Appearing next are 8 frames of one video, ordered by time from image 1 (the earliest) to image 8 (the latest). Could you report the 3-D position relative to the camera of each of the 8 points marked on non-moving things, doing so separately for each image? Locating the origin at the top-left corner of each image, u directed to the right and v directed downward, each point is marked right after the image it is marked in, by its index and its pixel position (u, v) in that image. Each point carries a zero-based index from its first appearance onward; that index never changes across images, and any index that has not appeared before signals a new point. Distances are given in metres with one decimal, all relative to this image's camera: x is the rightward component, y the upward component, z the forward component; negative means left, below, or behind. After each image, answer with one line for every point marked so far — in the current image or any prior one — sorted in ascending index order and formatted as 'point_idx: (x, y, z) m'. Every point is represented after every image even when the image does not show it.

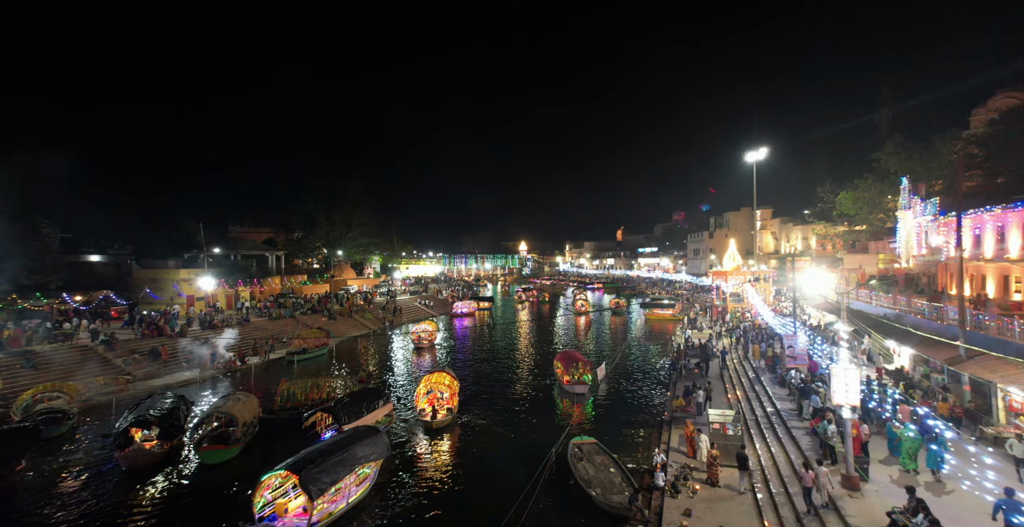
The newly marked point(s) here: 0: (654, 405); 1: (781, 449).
0: (+5.6, -5.6, +18.4) m
1: (+6.8, -4.7, +11.9) m
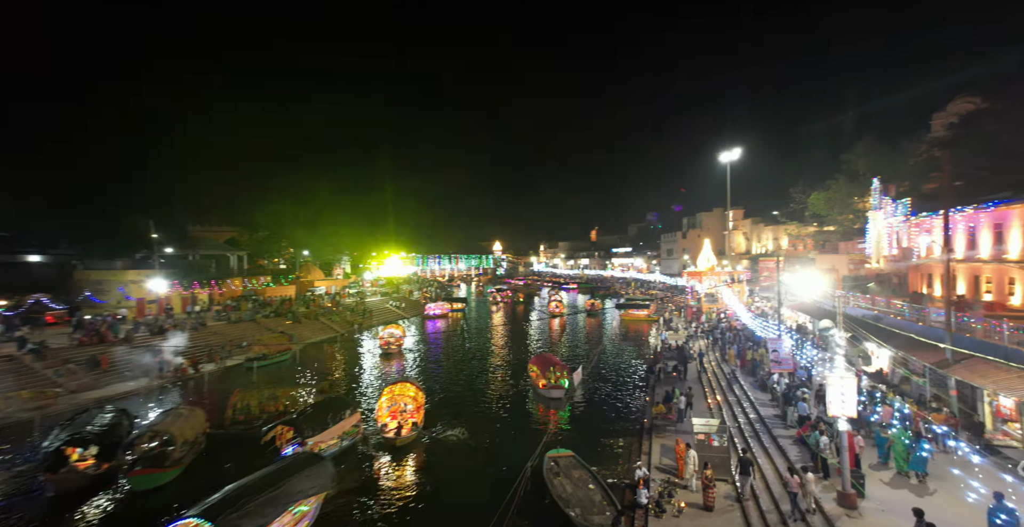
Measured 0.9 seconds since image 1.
0: (+4.6, -5.6, +17.7) m
1: (+6.2, -4.8, +11.3) m
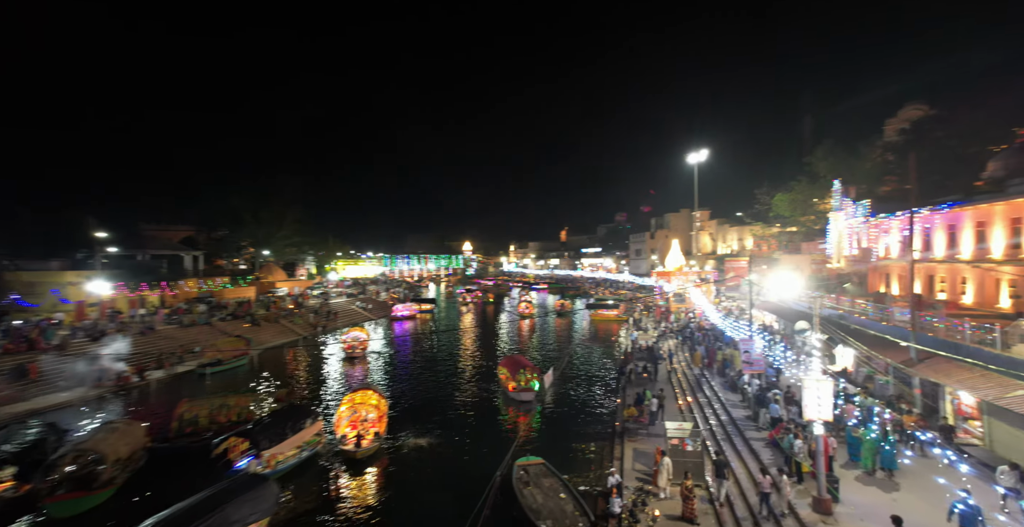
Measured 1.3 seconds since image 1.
0: (+3.5, -5.6, +17.4) m
1: (+5.4, -4.8, +11.1) m
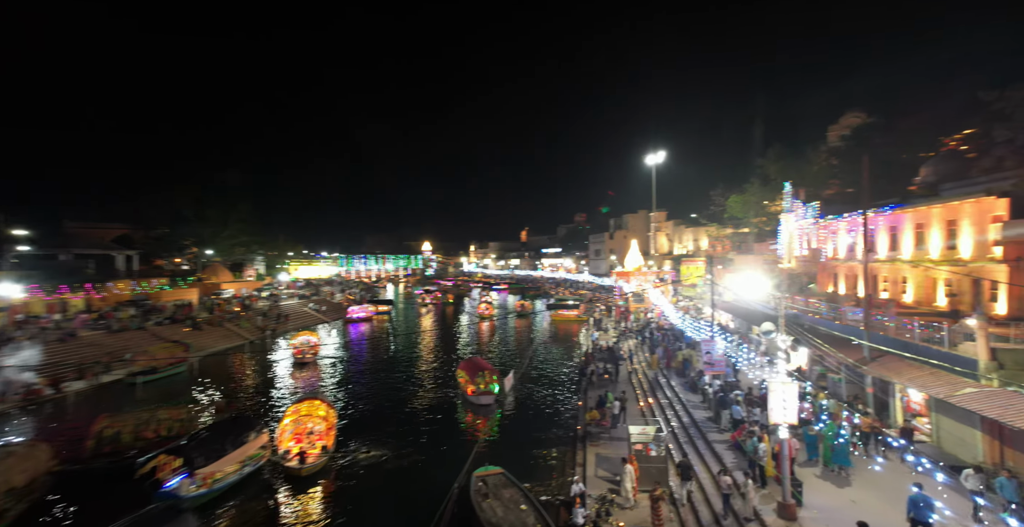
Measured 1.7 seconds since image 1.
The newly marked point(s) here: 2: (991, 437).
0: (+2.0, -5.6, +17.0) m
1: (+4.5, -4.8, +10.9) m
2: (+8.7, -3.2, +8.5) m
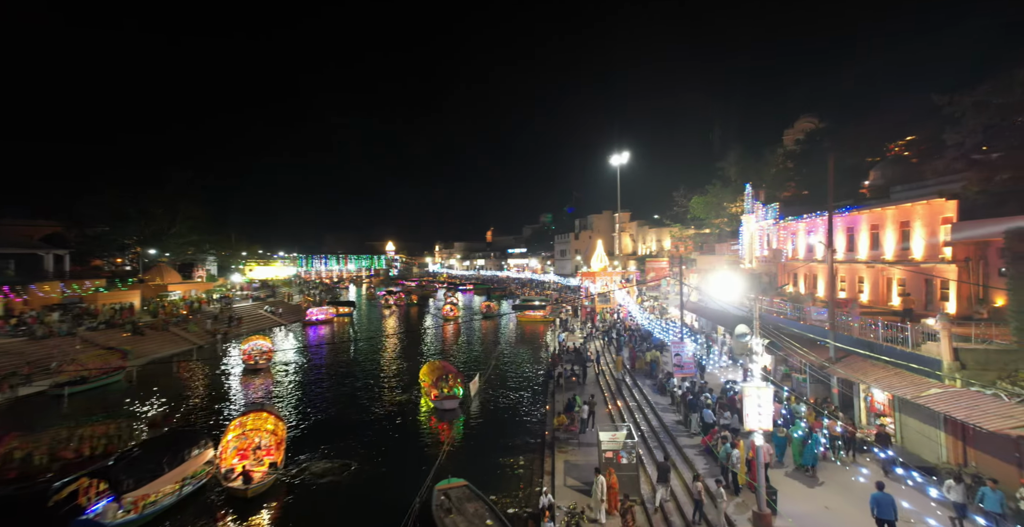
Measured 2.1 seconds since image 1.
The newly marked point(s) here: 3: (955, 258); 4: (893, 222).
0: (+0.8, -5.6, +16.6) m
1: (+3.7, -4.8, +10.6) m
2: (+8.1, -3.2, +8.5) m
3: (+13.5, +0.2, +14.3) m
4: (+13.7, +1.5, +16.8) m
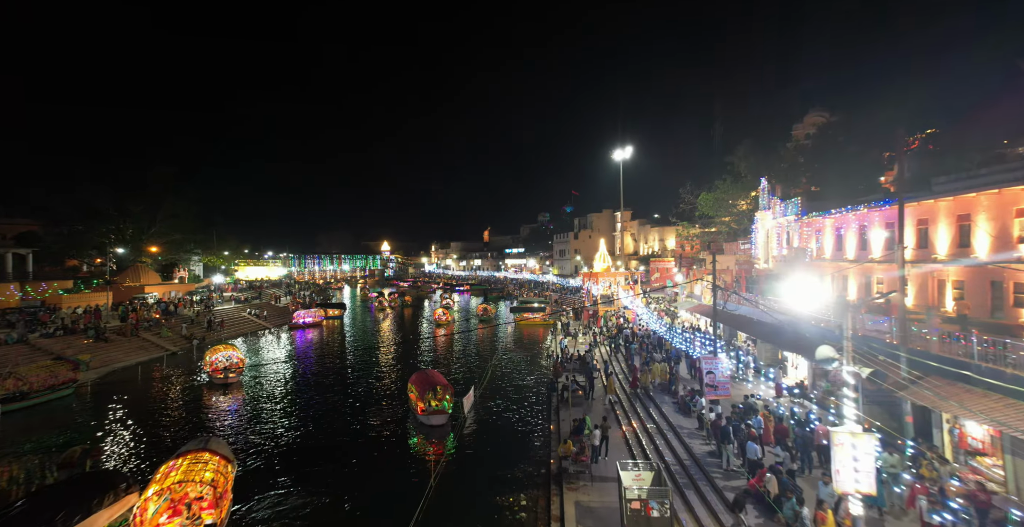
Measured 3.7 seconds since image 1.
0: (+0.7, -5.6, +14.4) m
1: (+3.7, -4.8, +8.4) m
2: (+8.1, -3.2, +6.4) m
3: (+13.5, +0.2, +12.2) m
4: (+13.7, +1.5, +14.7) m
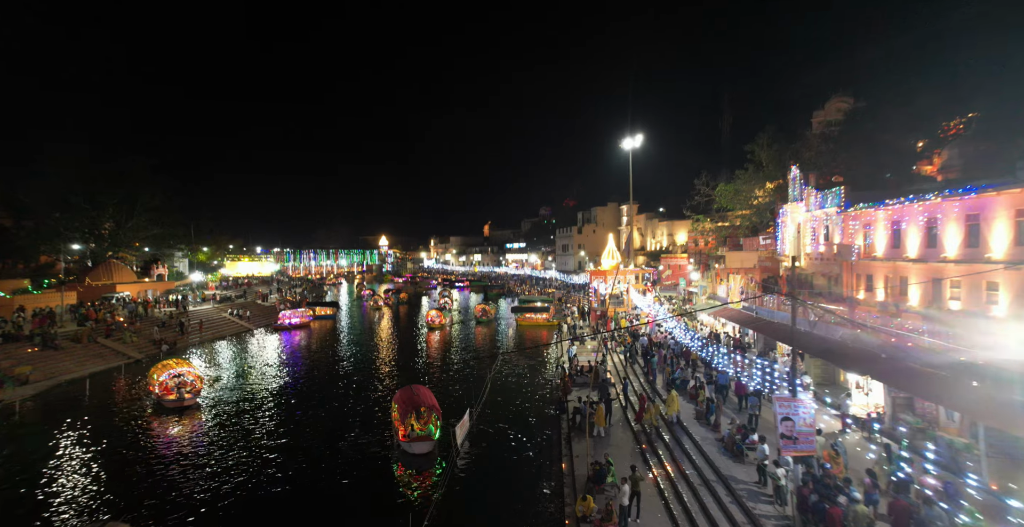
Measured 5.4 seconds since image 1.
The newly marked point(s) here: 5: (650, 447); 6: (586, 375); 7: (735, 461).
0: (+0.8, -5.7, +11.4) m
1: (+3.7, -4.9, +5.5) m
2: (+8.2, -3.3, +3.4) m
3: (+13.6, +0.1, +9.2) m
4: (+13.7, +1.5, +11.7) m
5: (+3.6, -4.8, +12.4) m
6: (+3.1, -4.6, +19.3) m
7: (+4.9, -4.4, +10.5) m
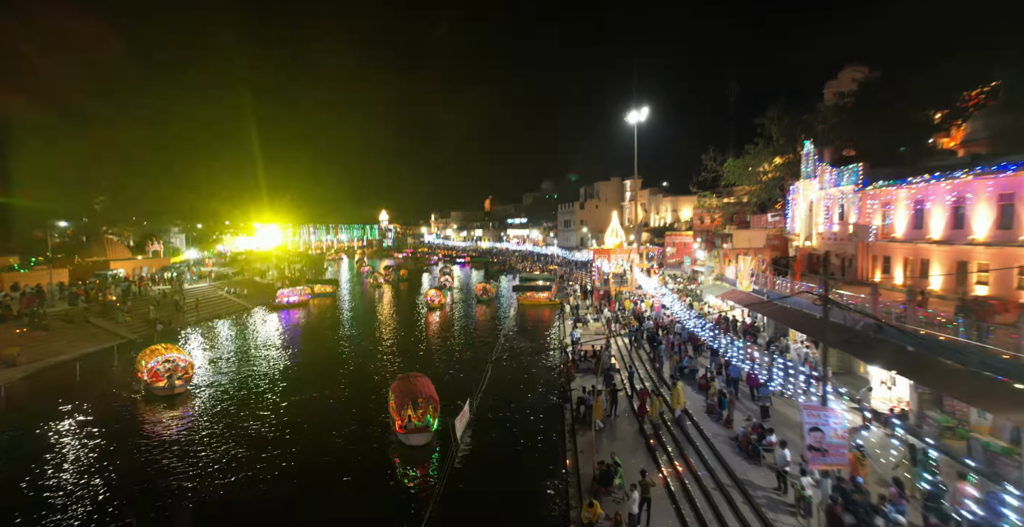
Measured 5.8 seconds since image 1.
0: (+0.8, -5.4, +10.9) m
1: (+3.8, -4.9, +4.9) m
2: (+8.2, -3.4, +2.8) m
3: (+13.6, +0.3, +8.3) m
4: (+13.7, +1.8, +10.7) m
5: (+3.6, -4.4, +11.8) m
6: (+3.1, -3.9, +18.7) m
7: (+5.0, -4.2, +9.9) m
